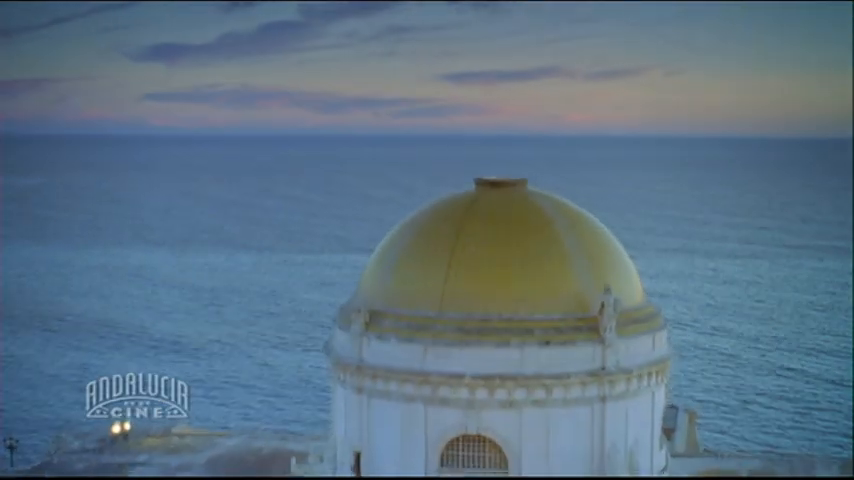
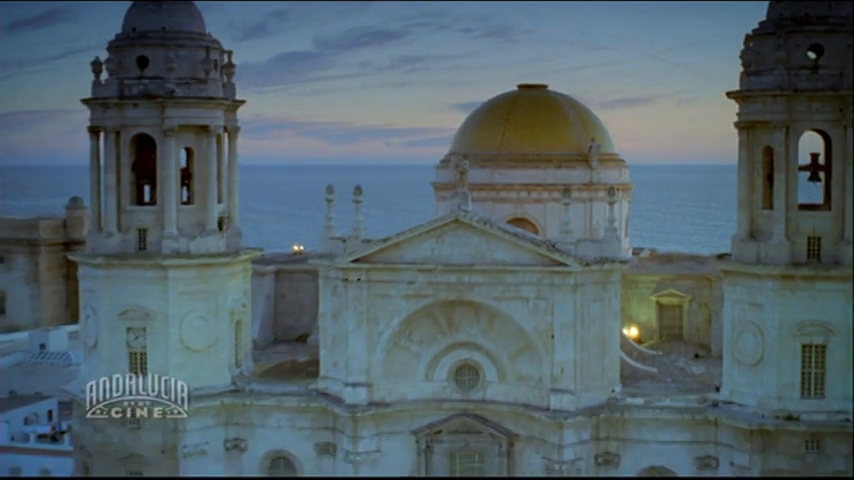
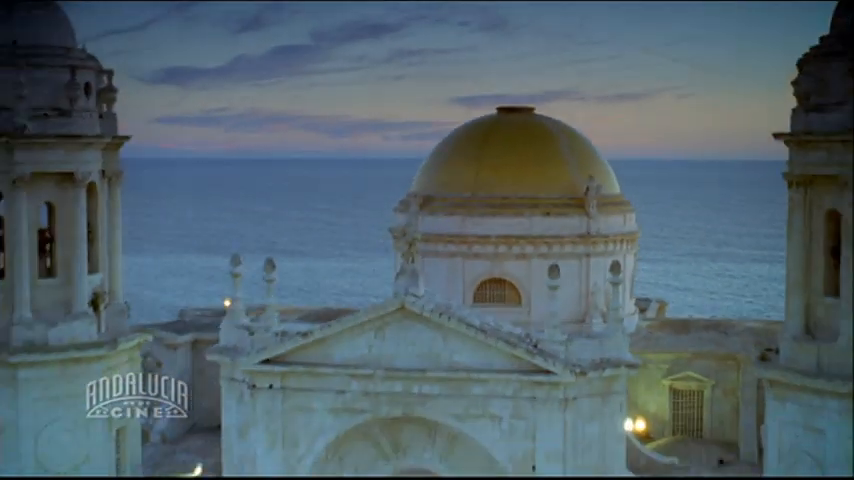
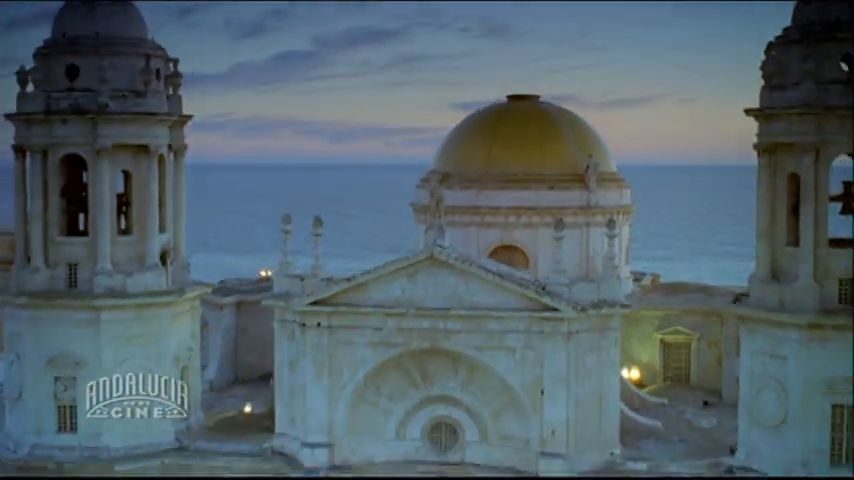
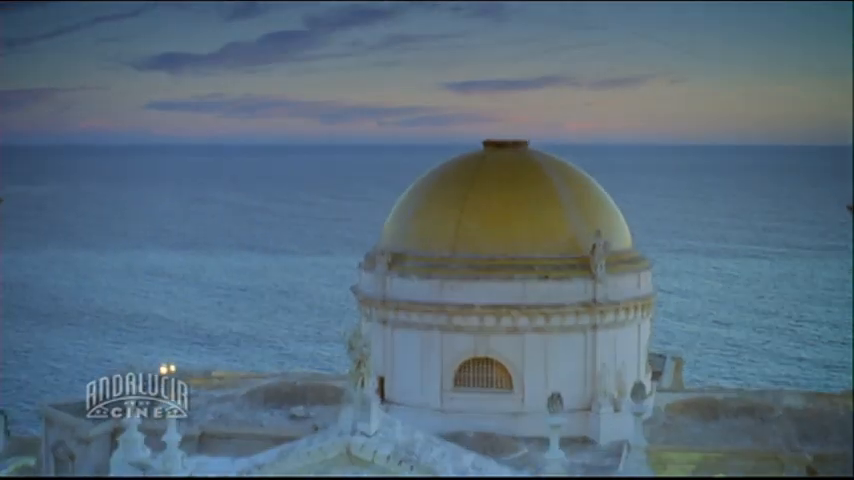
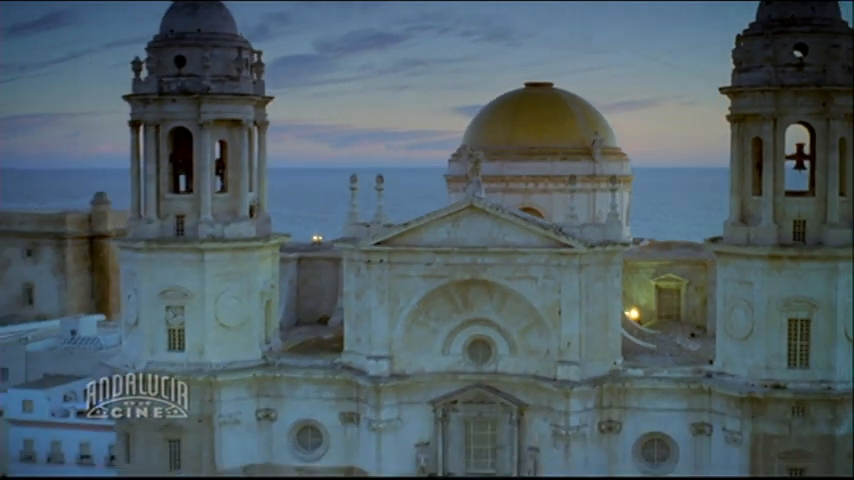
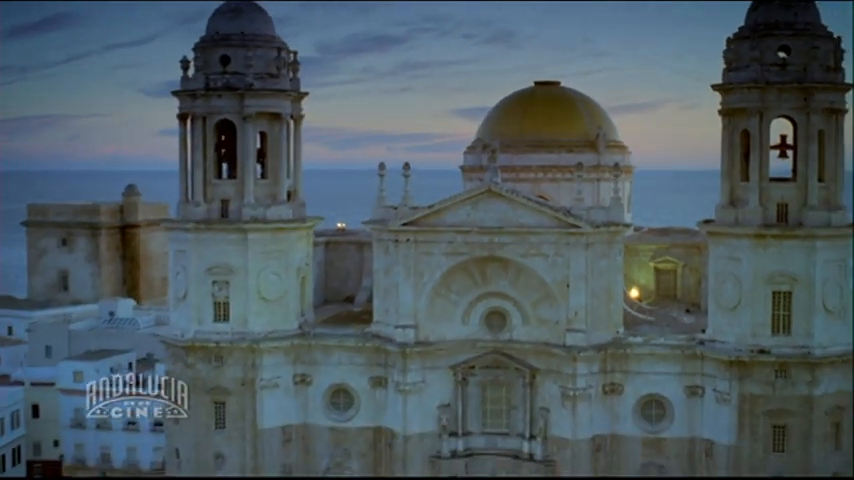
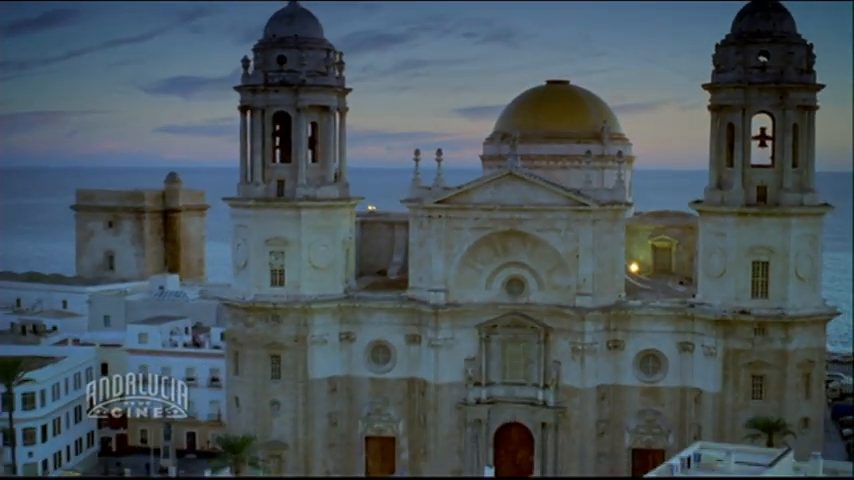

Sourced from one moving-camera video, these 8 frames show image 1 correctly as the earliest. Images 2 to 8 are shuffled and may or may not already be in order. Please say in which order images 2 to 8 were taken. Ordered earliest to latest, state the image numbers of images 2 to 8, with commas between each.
5, 3, 4, 2, 6, 7, 8
